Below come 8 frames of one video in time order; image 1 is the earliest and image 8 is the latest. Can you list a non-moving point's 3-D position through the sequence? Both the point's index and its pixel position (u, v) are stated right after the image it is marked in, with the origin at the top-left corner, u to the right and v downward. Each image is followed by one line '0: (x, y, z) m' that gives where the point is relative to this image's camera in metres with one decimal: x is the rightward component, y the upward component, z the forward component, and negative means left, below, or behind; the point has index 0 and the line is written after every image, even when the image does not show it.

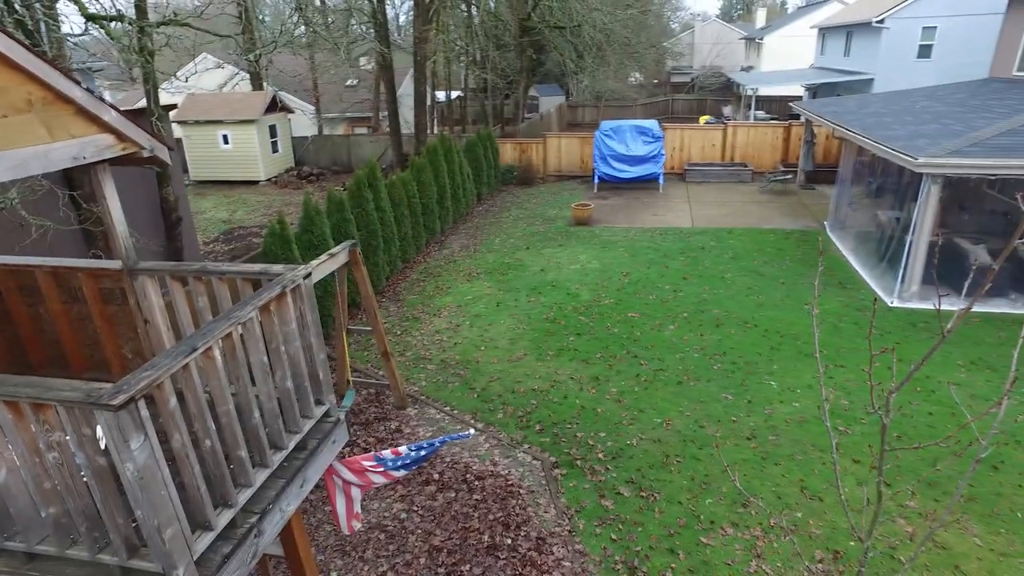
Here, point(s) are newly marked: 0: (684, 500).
0: (+1.6, -2.0, +6.4) m
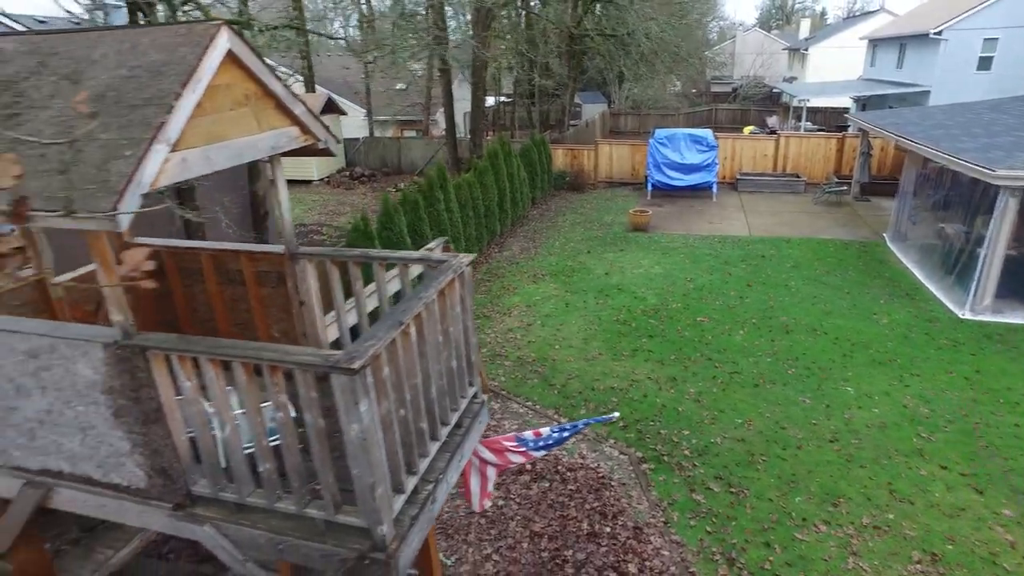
0: (+2.5, -2.0, +6.6) m
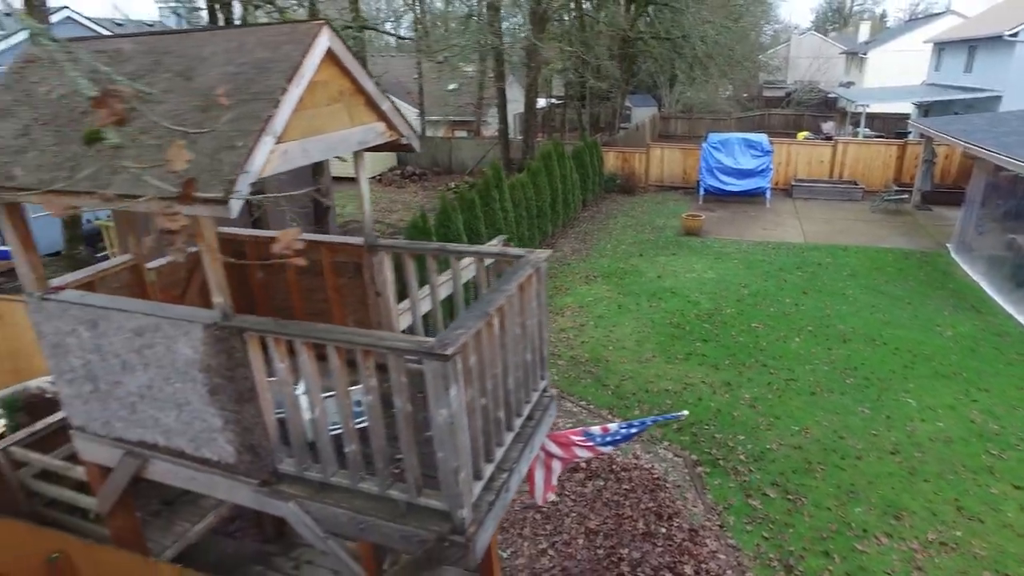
0: (+3.0, -2.1, +6.5) m
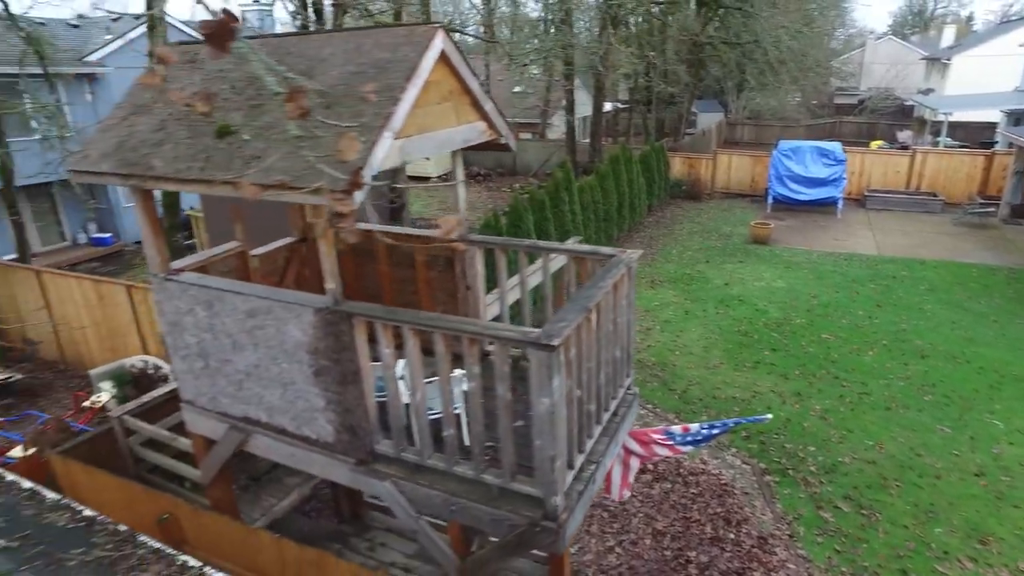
0: (+3.6, -2.2, +6.3) m
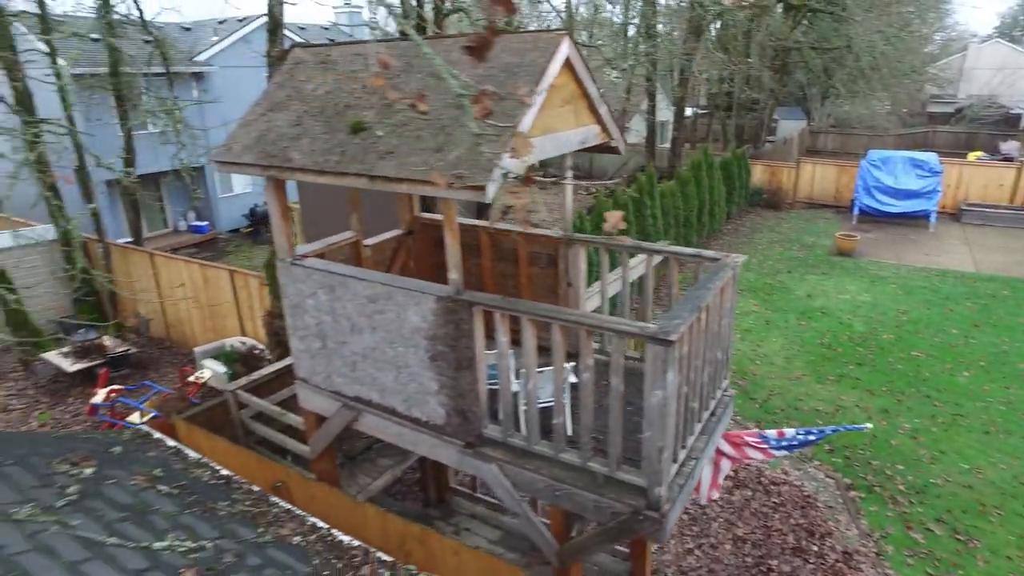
0: (+4.4, -2.3, +6.1) m
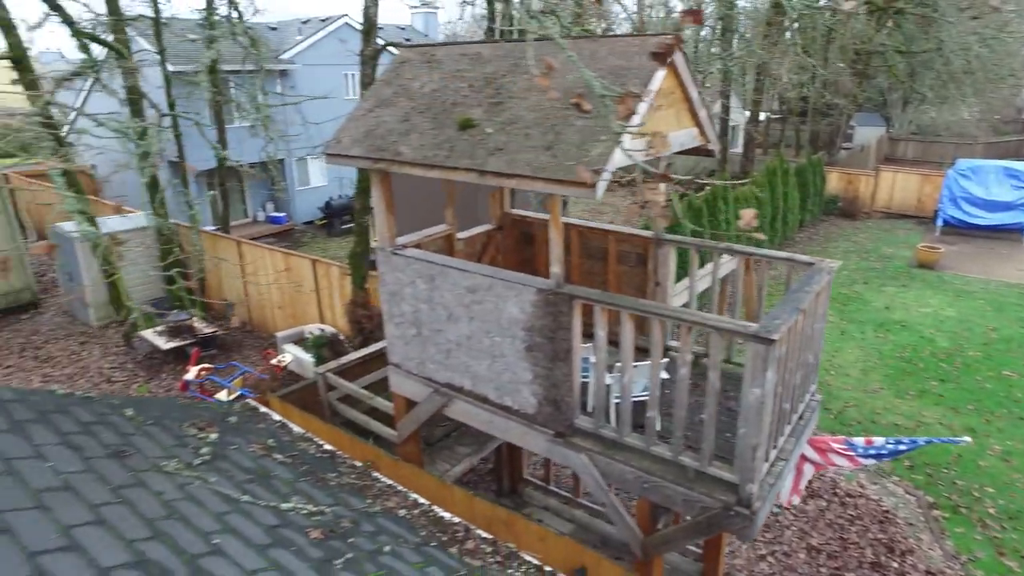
0: (+5.0, -2.5, +5.9) m
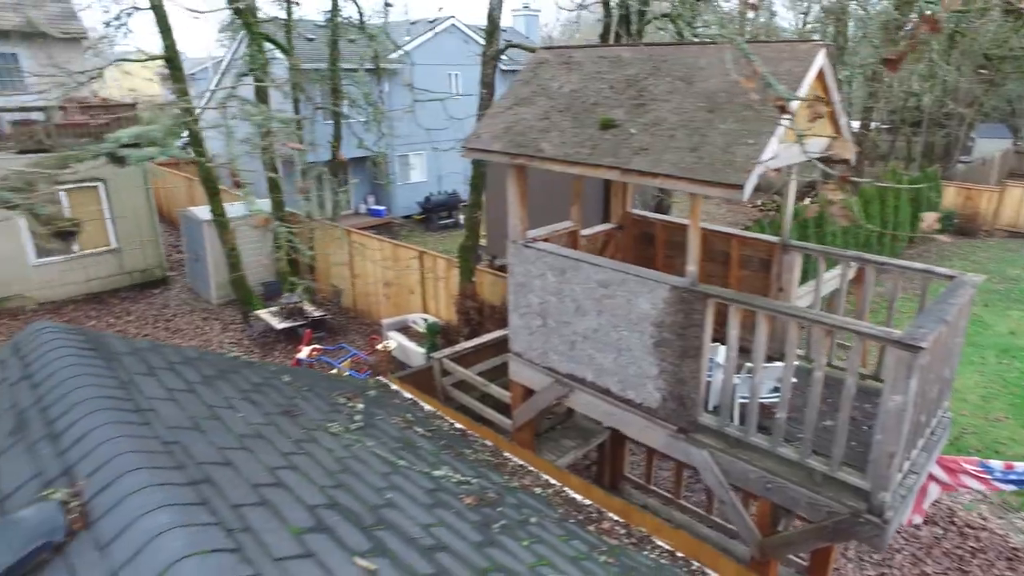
0: (+5.9, -2.7, +5.4) m
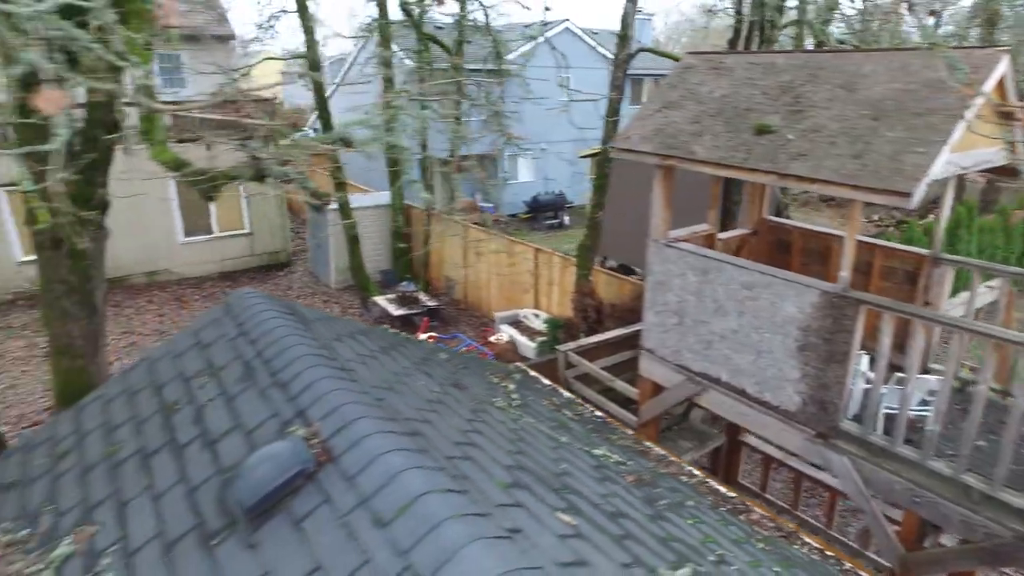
0: (+6.7, -3.0, +4.8) m
